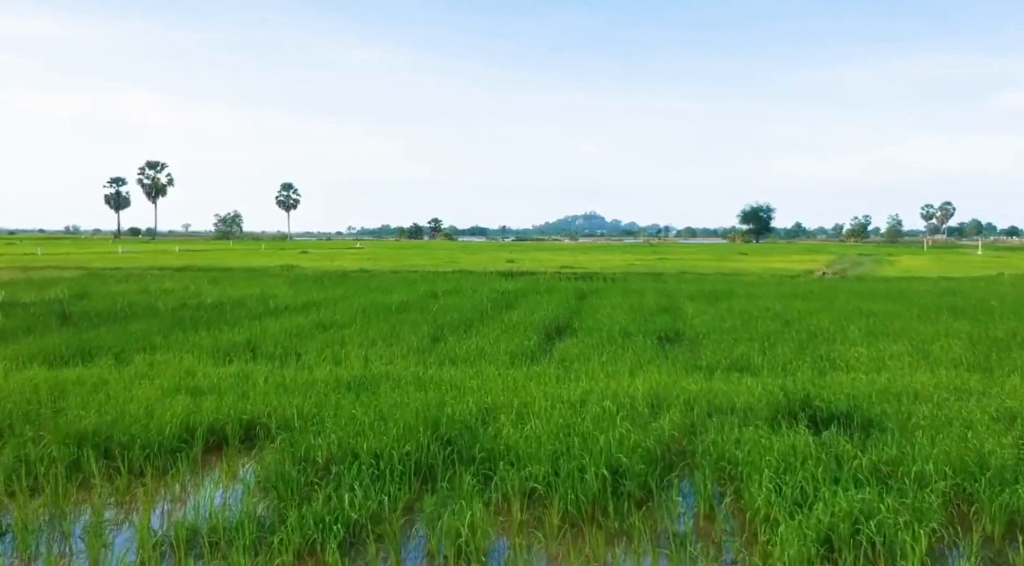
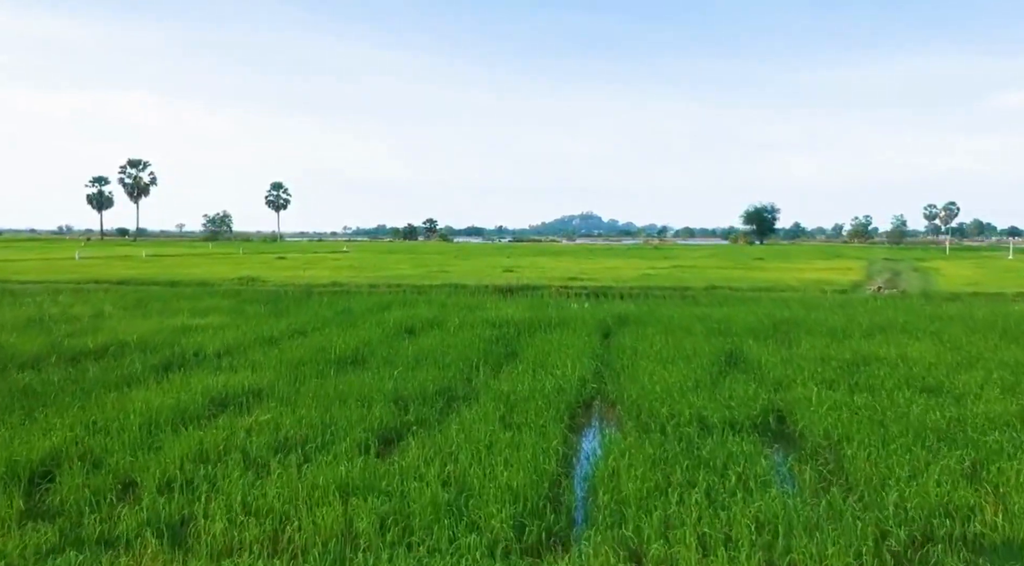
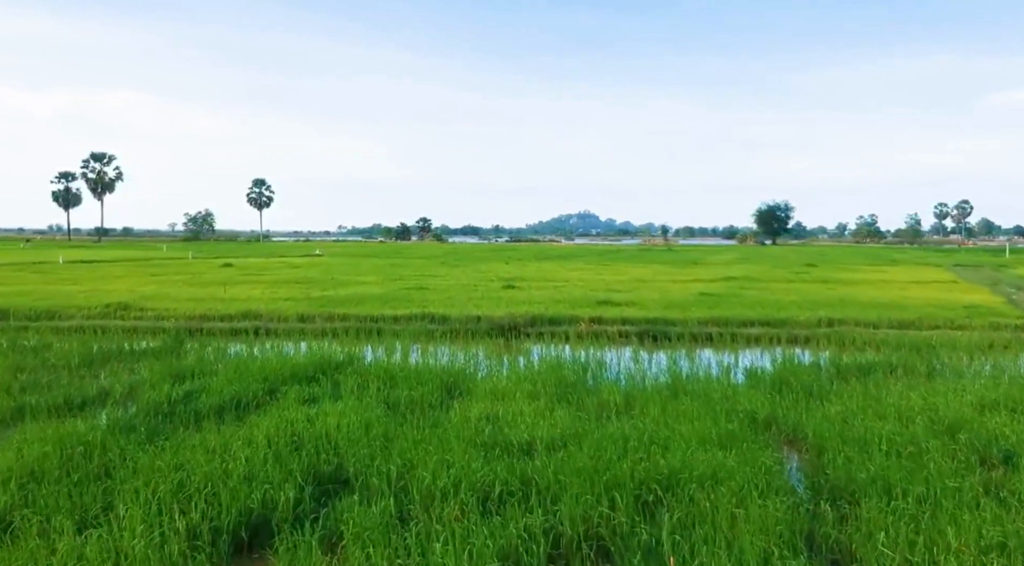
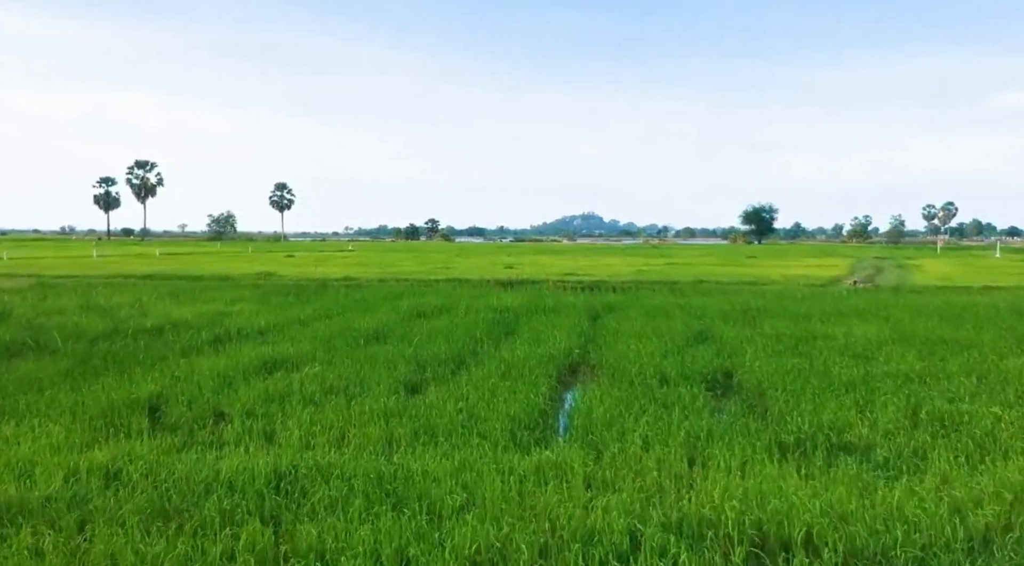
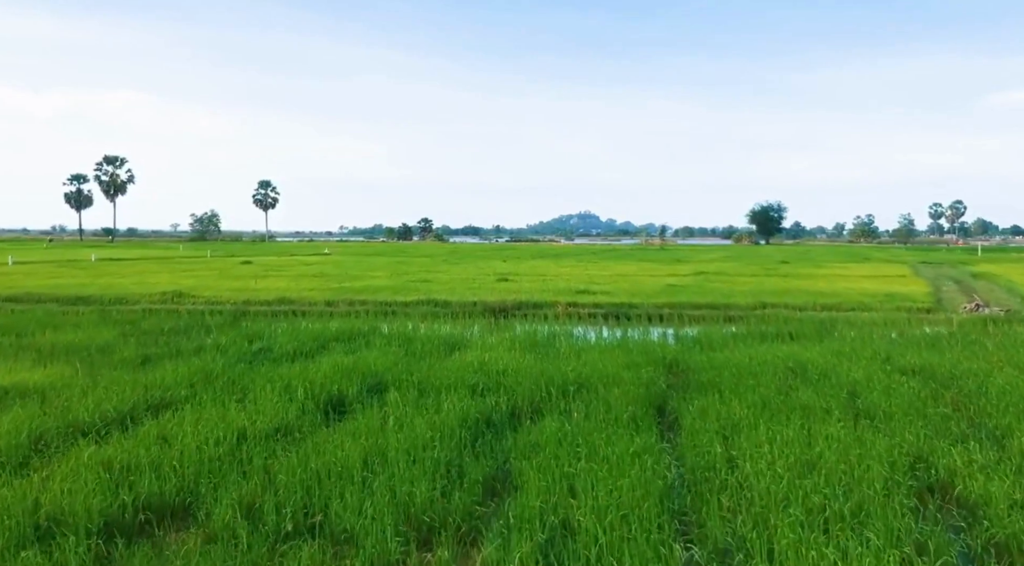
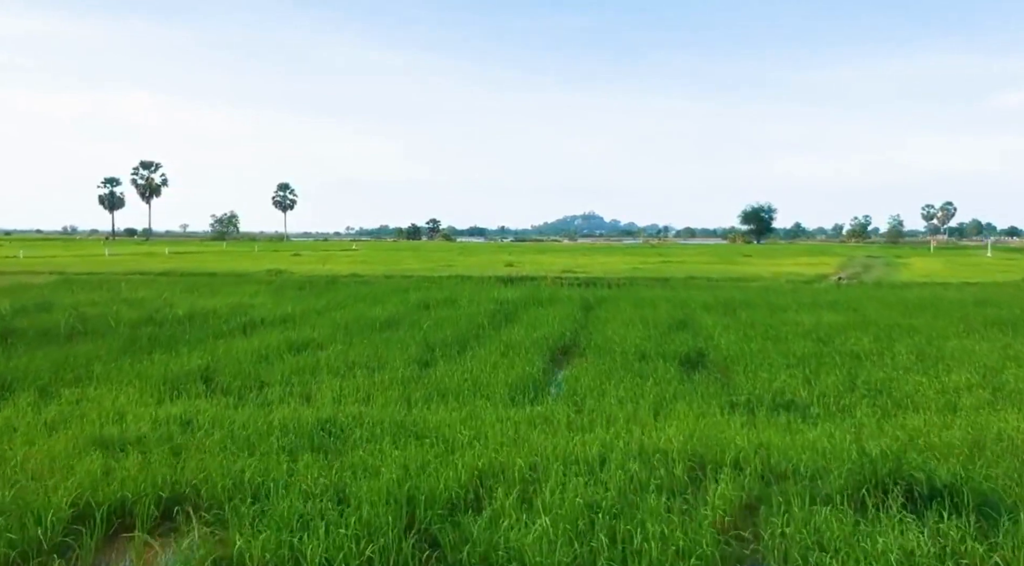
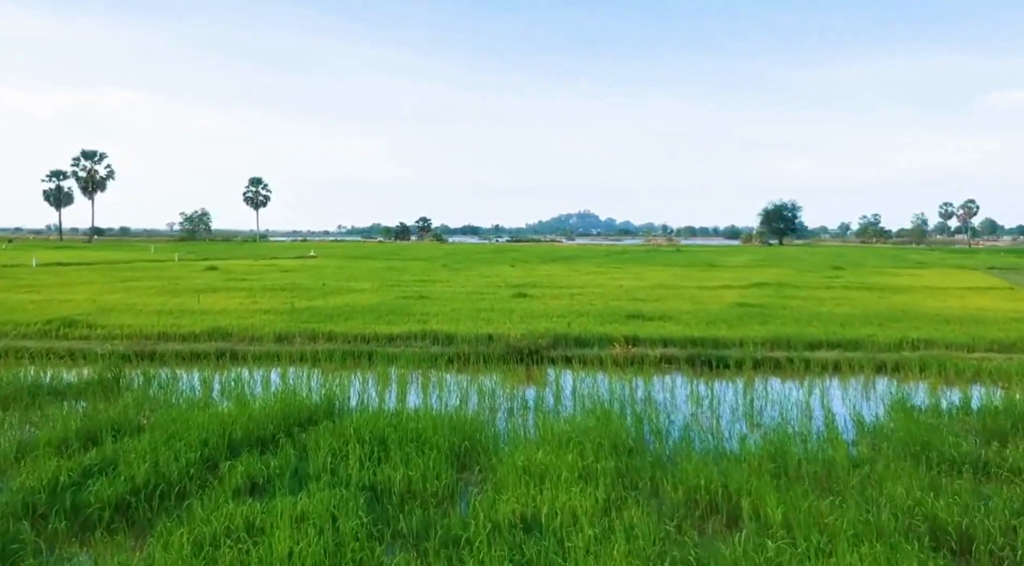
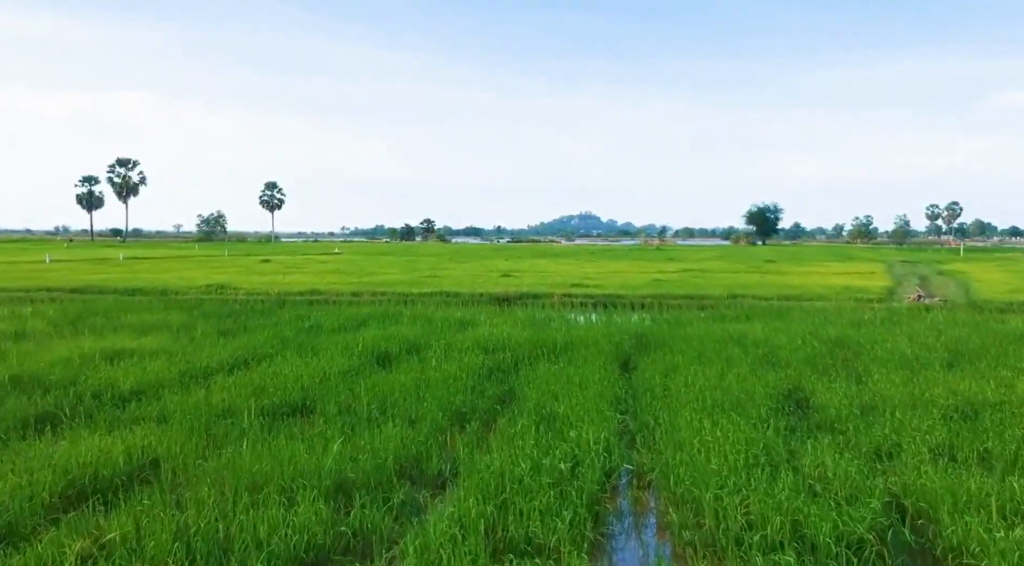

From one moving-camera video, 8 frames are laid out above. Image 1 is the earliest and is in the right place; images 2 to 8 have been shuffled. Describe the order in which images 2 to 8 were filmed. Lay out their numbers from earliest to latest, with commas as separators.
6, 4, 2, 8, 5, 3, 7
